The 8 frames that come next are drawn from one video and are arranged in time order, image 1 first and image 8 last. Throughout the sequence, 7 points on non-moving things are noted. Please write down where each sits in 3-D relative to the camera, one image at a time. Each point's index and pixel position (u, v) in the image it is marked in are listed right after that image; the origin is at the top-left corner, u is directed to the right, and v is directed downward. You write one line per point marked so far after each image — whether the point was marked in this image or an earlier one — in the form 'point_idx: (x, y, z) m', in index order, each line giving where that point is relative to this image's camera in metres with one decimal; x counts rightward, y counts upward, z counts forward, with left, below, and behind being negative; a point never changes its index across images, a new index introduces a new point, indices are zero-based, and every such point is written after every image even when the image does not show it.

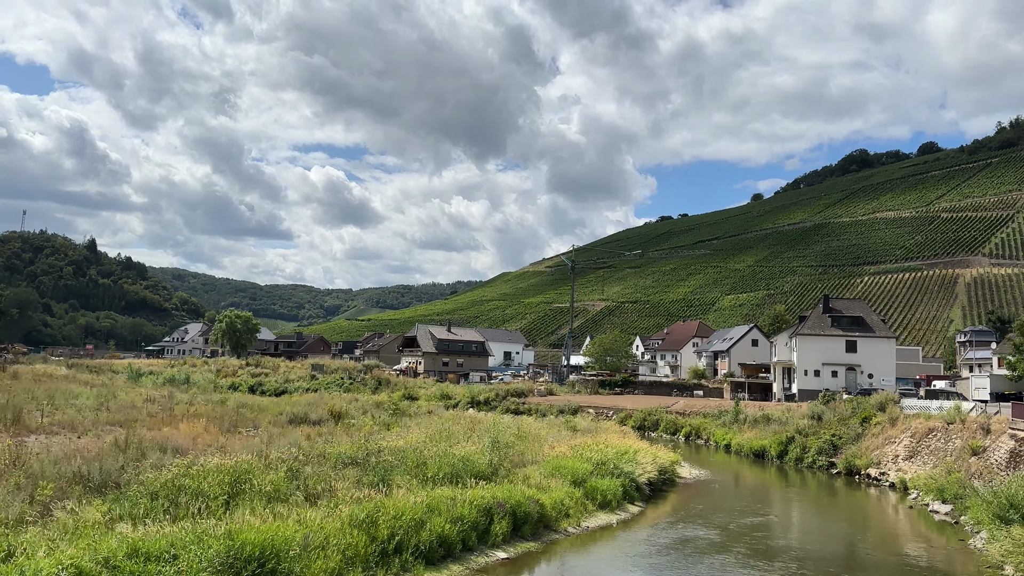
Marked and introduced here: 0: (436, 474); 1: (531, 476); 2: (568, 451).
0: (-1.3, -3.1, +10.4) m
1: (+0.4, -3.6, +11.7) m
2: (+1.3, -3.8, +14.6) m
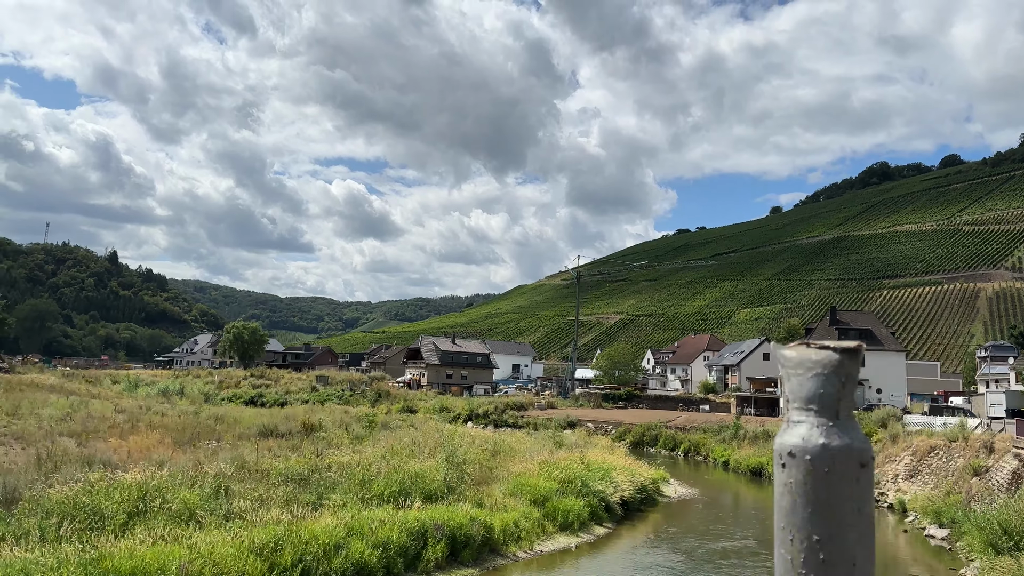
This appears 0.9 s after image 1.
0: (-2.1, -3.2, +9.7) m
1: (-0.4, -3.7, +11.0) m
2: (+0.6, -3.9, +13.8) m
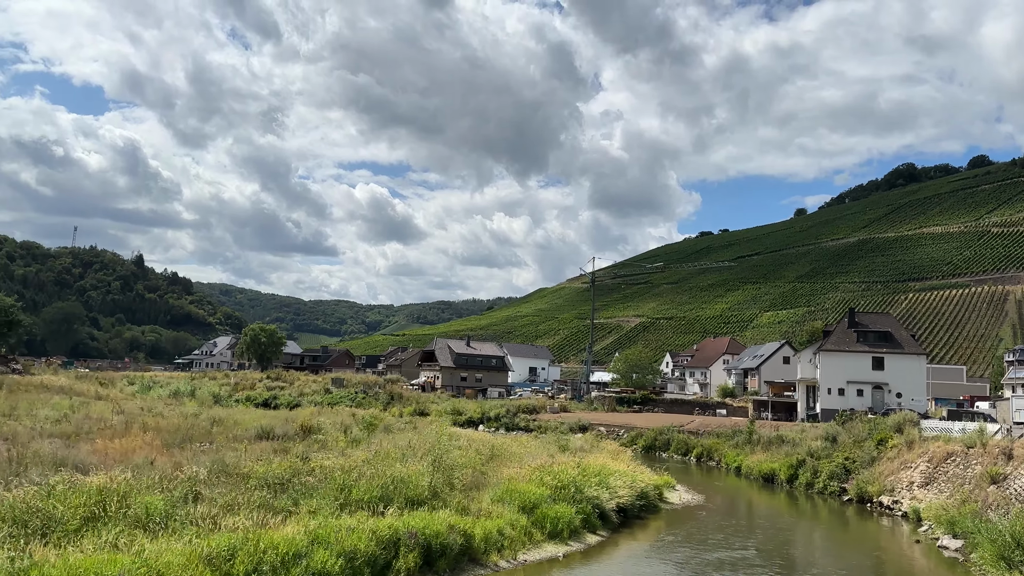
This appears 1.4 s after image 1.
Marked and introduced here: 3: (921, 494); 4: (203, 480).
0: (-2.3, -3.2, +9.4) m
1: (-0.6, -3.7, +10.6) m
2: (+0.4, -3.9, +13.4) m
3: (+11.9, -6.1, +18.4) m
4: (-4.6, -2.9, +9.3) m
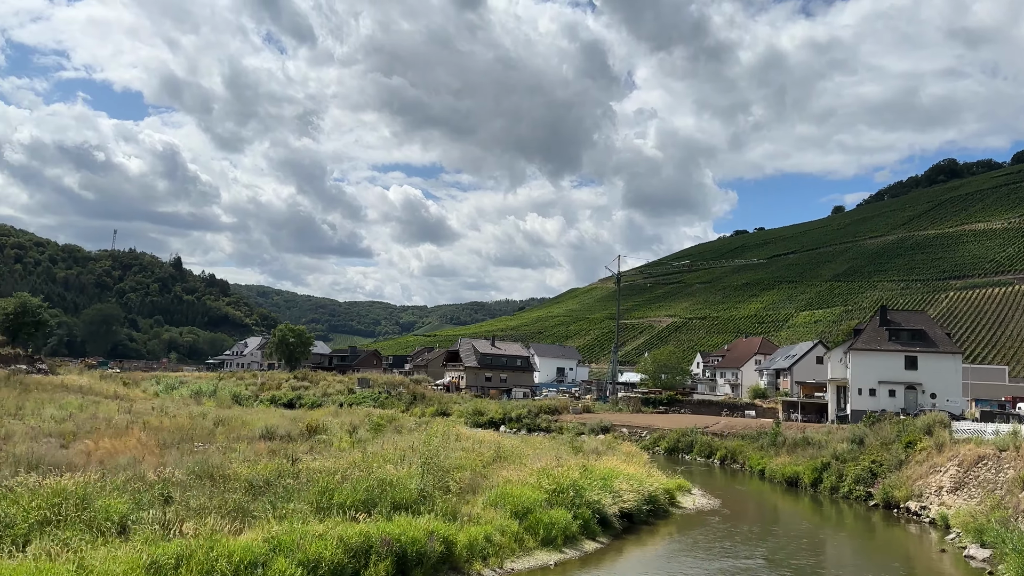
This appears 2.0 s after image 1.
0: (-2.5, -3.1, +9.0) m
1: (-0.8, -3.6, +10.2) m
2: (+0.4, -3.8, +12.9) m
3: (+12.2, -5.9, +17.4) m
4: (-4.8, -2.8, +9.1) m
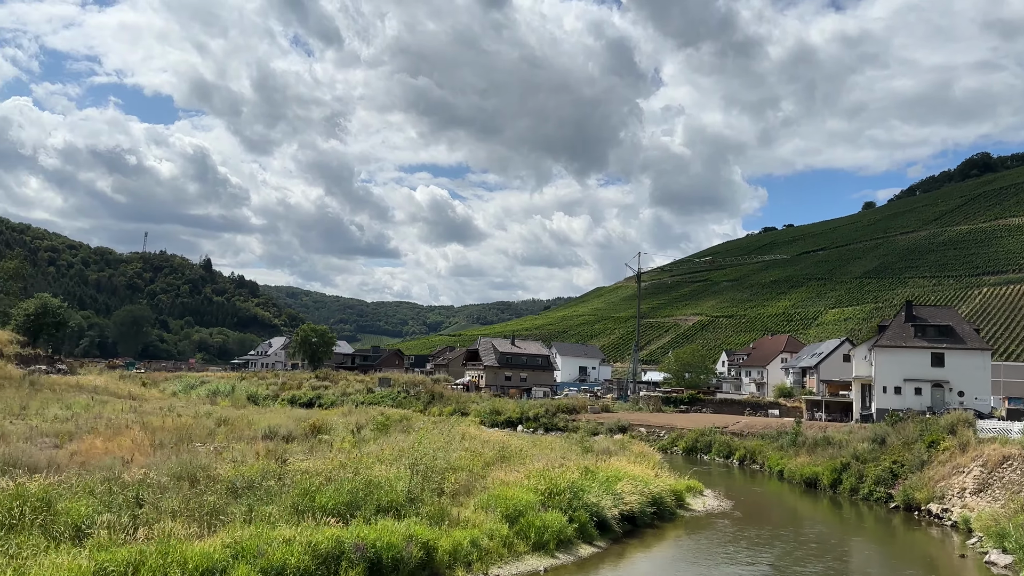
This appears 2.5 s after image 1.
0: (-2.7, -3.0, +8.7) m
1: (-0.9, -3.5, +9.8) m
2: (+0.4, -3.7, +12.5) m
3: (+12.3, -5.7, +16.5) m
4: (-5.0, -2.8, +8.9) m
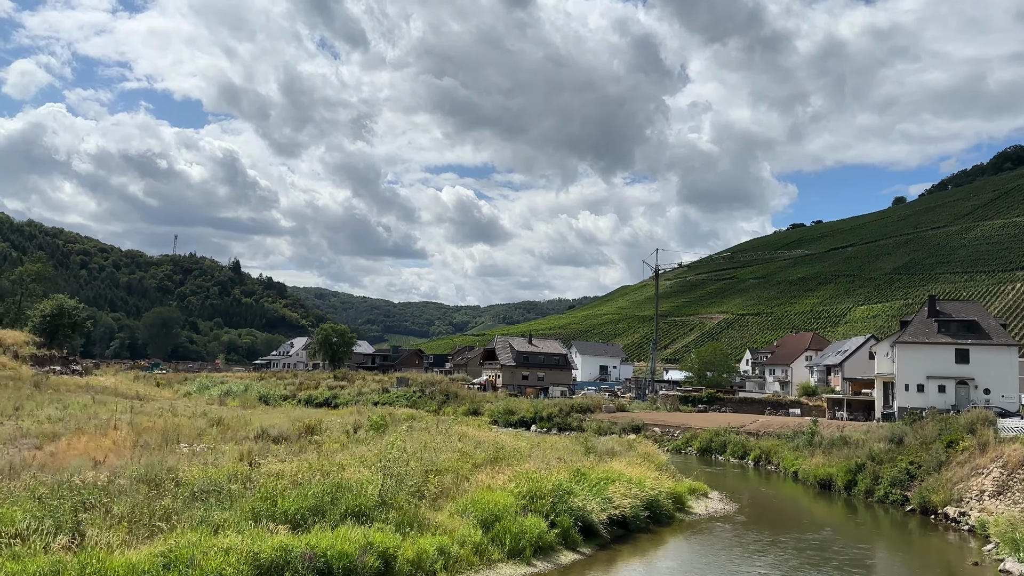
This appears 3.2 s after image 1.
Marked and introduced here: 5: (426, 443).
0: (-3.1, -3.0, +8.4) m
1: (-1.3, -3.4, +9.4) m
2: (+0.1, -3.6, +12.0) m
3: (+12.1, -5.5, +15.7) m
4: (-5.4, -2.7, +8.6) m
5: (-2.4, -4.1, +16.5) m
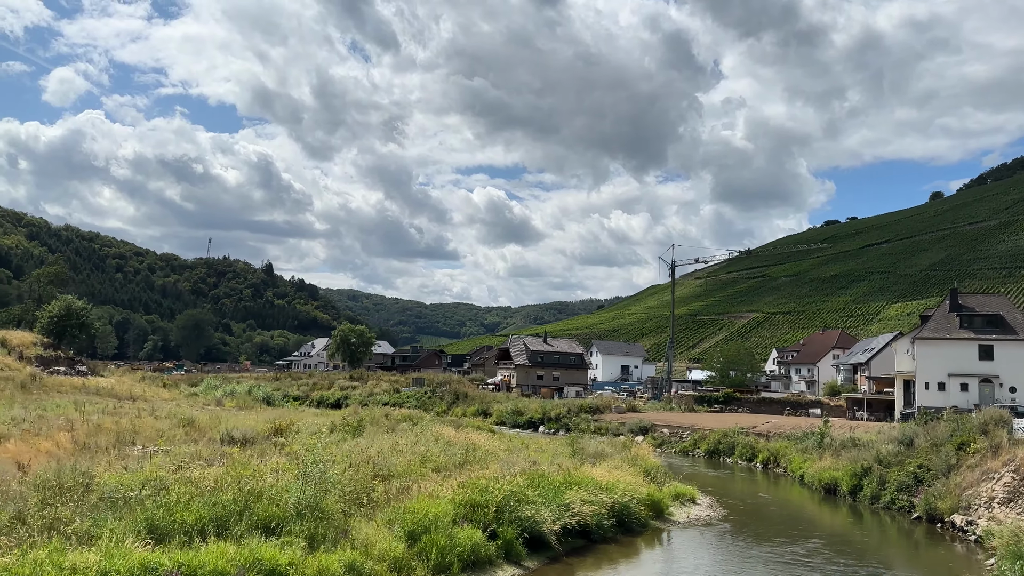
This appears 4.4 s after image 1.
0: (-4.1, -2.8, +7.7) m
1: (-2.3, -3.3, +8.6) m
2: (-0.8, -3.5, +11.2) m
3: (+11.4, -5.3, +14.4) m
4: (-6.4, -2.6, +7.9) m
5: (-3.1, -4.0, +15.8) m
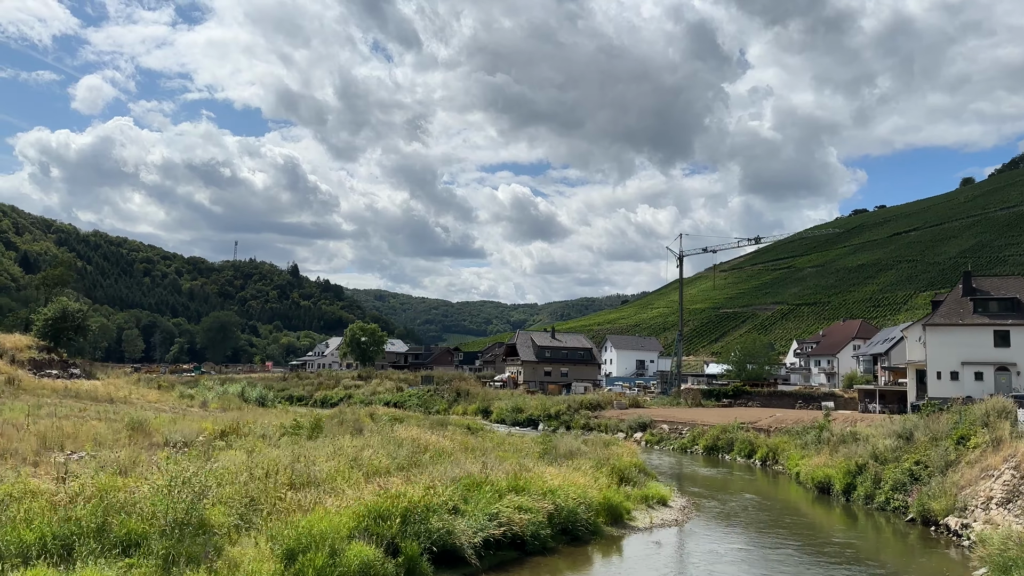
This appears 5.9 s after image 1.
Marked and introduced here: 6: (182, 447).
0: (-5.4, -2.7, +6.7) m
1: (-3.6, -3.2, +7.6) m
2: (-2.0, -3.3, +10.2) m
3: (+10.3, -4.9, +13.1) m
4: (-7.8, -2.5, +7.1) m
5: (-4.2, -3.8, +14.9) m
6: (-7.5, -3.5, +13.8) m
